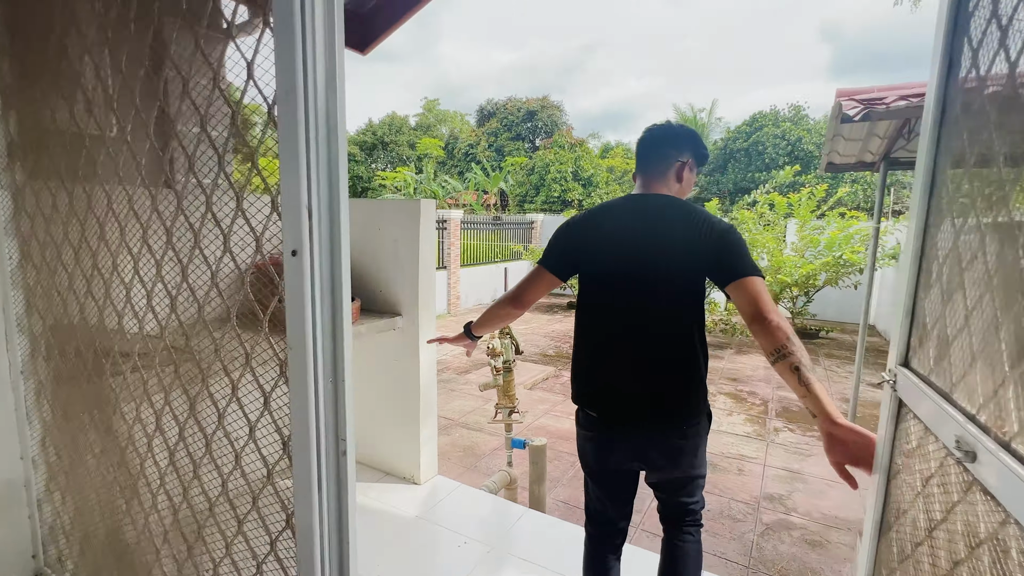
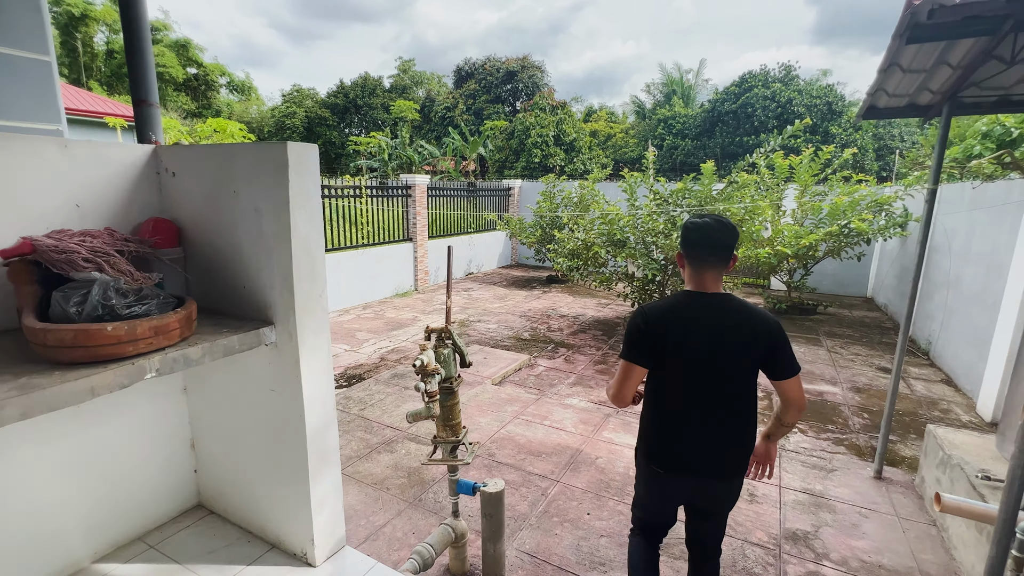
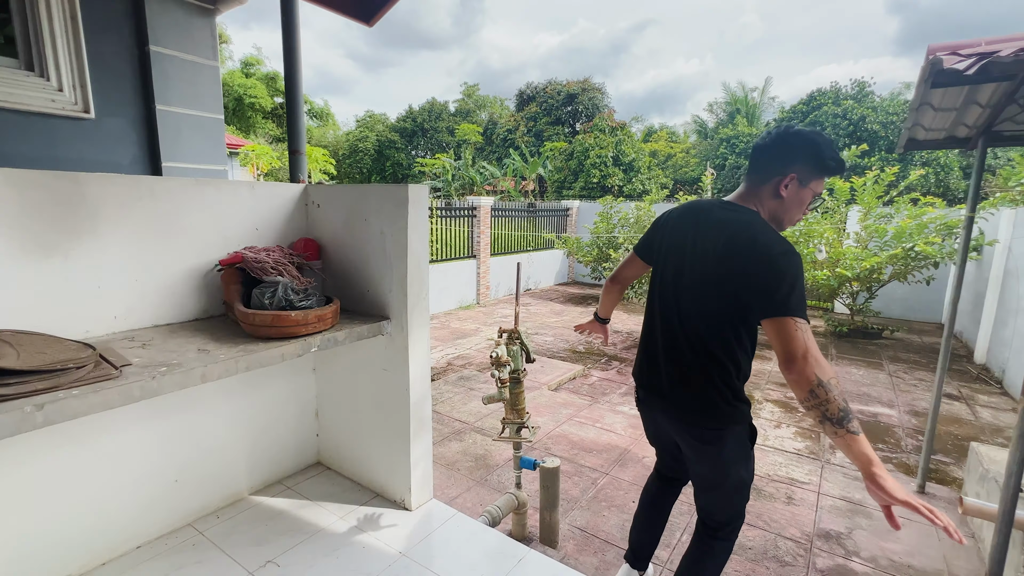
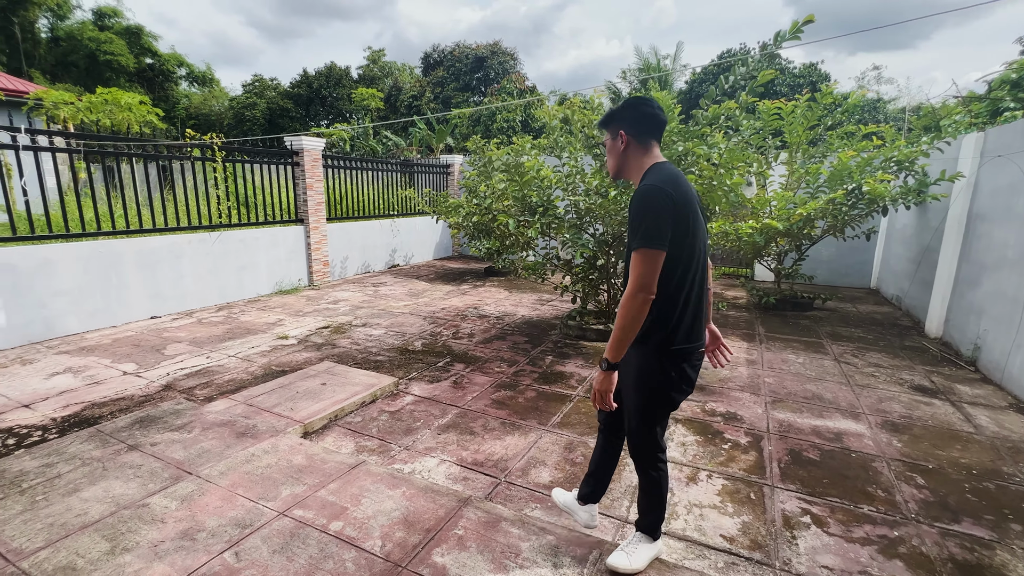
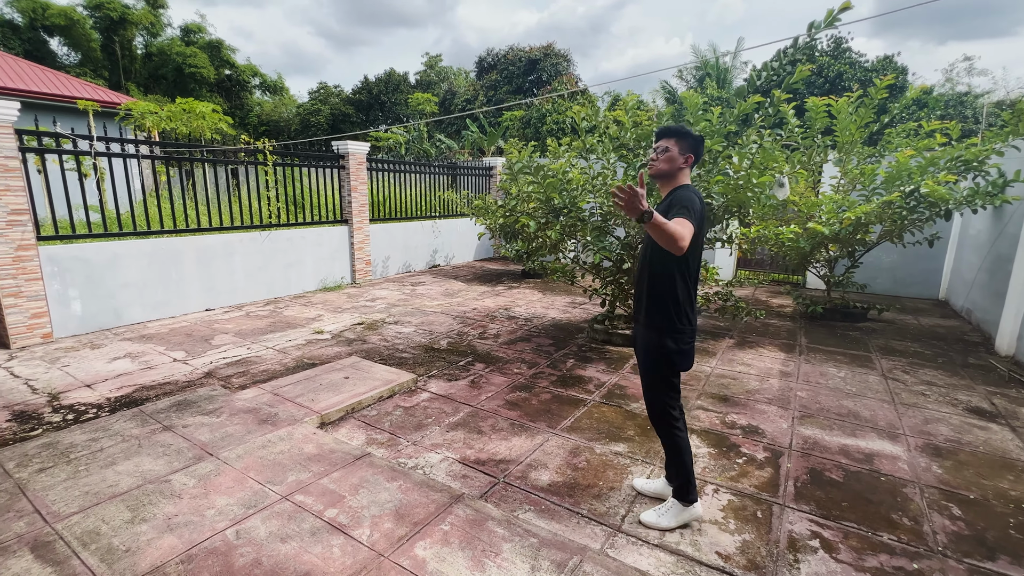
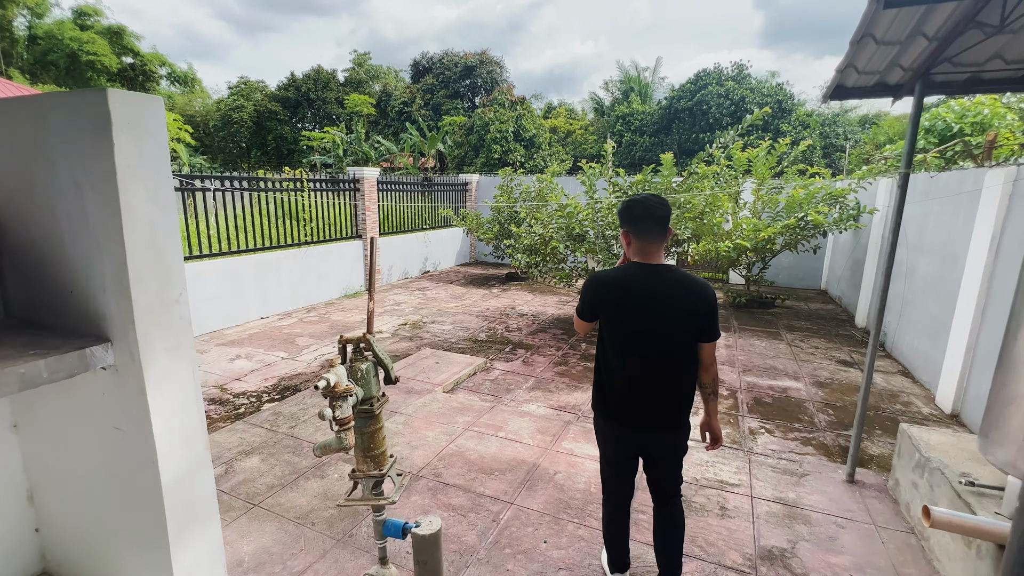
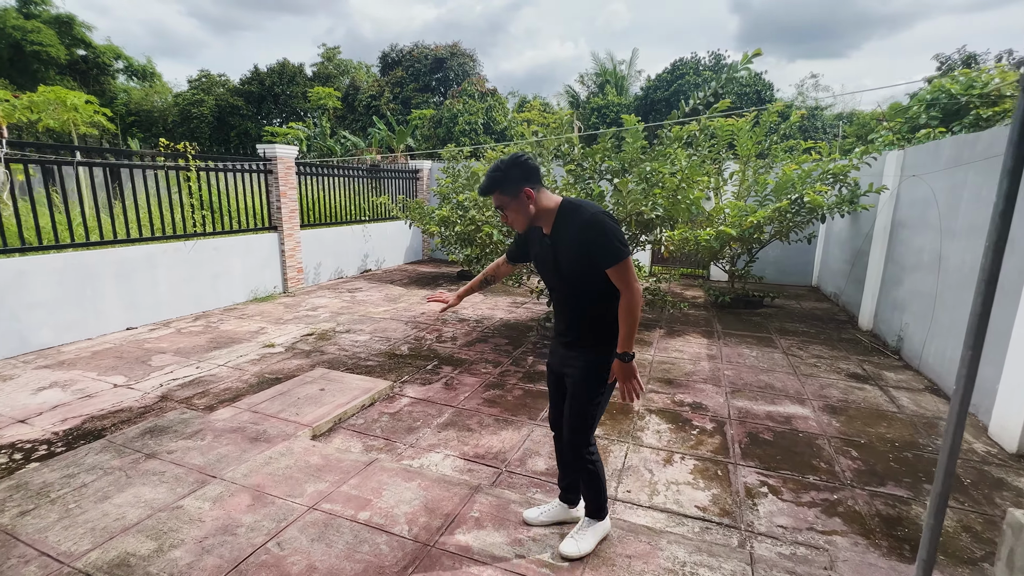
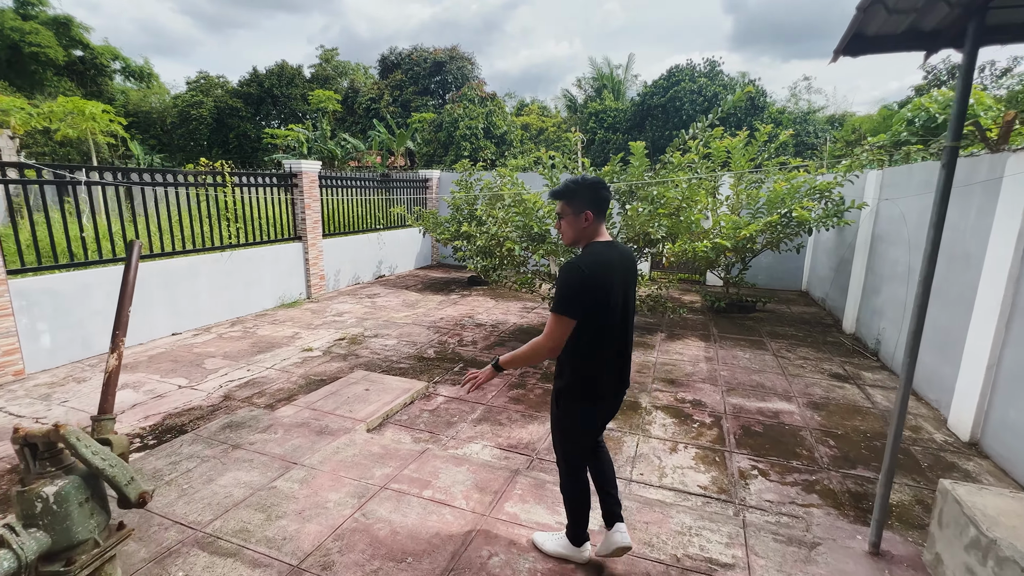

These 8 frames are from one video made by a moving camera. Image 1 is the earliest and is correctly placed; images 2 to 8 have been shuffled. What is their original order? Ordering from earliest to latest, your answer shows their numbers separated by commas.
3, 2, 6, 8, 7, 4, 5
